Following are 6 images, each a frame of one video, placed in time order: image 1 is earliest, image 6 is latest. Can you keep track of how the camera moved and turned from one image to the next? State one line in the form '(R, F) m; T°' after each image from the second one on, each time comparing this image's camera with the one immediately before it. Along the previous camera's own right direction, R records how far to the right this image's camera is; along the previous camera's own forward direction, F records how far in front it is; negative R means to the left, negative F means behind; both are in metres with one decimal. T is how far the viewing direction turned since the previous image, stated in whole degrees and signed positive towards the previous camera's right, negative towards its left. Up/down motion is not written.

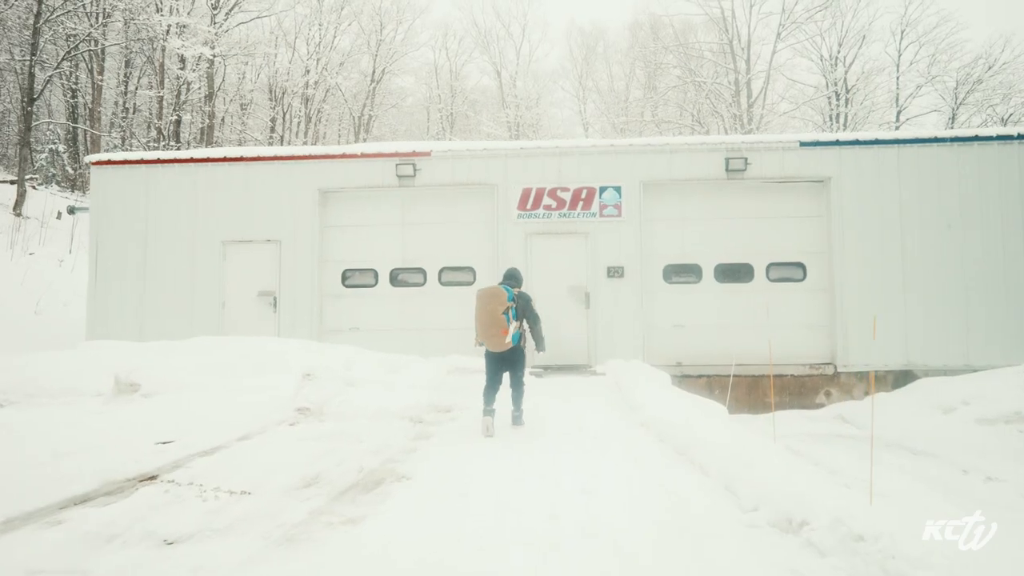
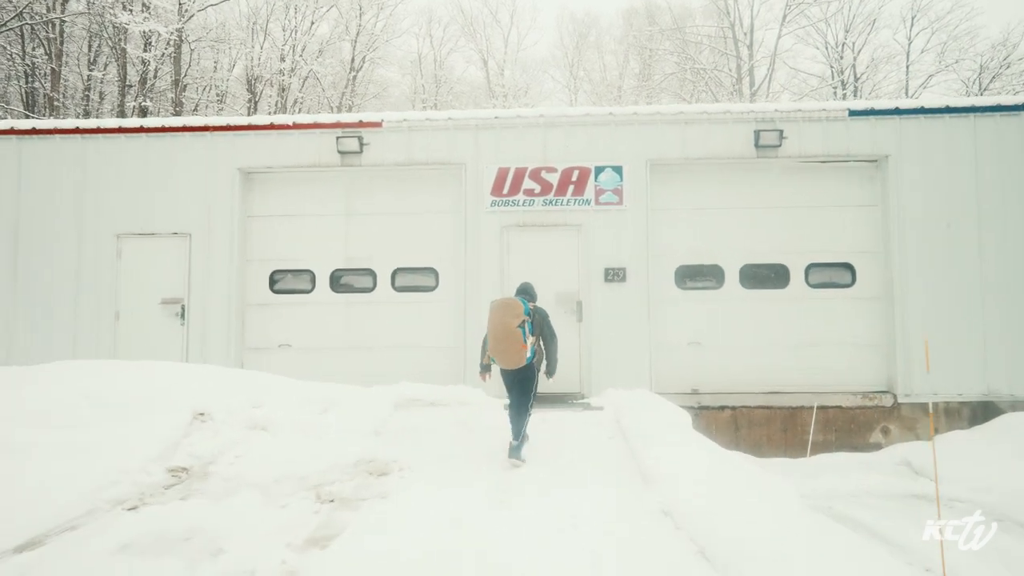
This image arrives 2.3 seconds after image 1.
(+0.2, +1.8) m; +1°
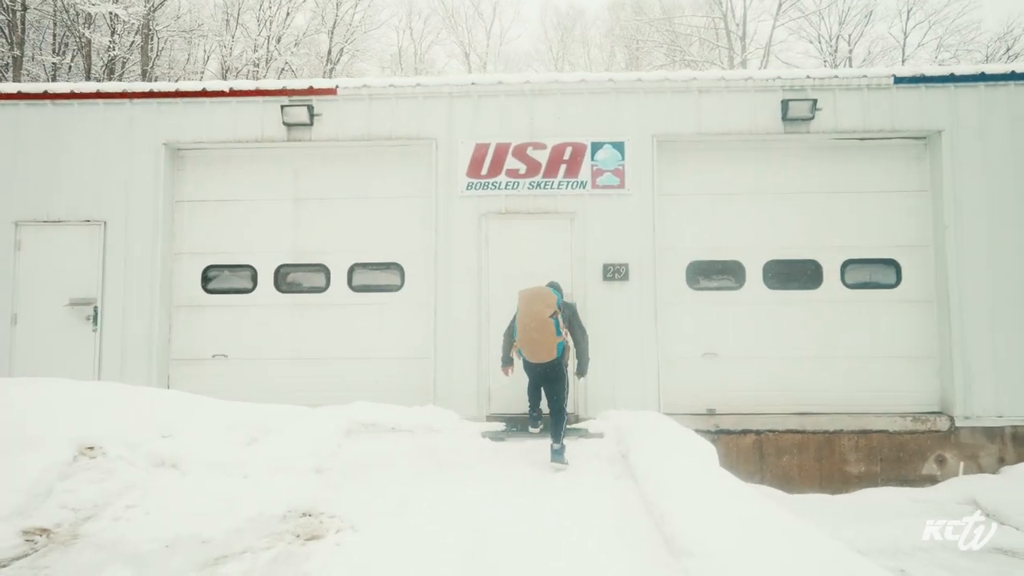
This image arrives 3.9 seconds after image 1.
(0.0, +1.1) m; +1°
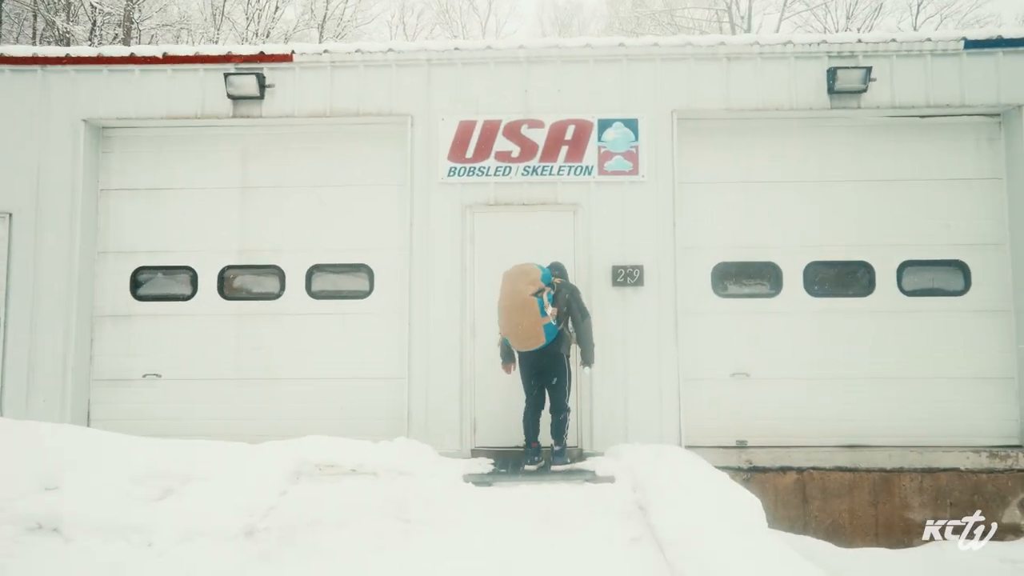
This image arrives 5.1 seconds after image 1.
(0.0, +0.9) m; 0°
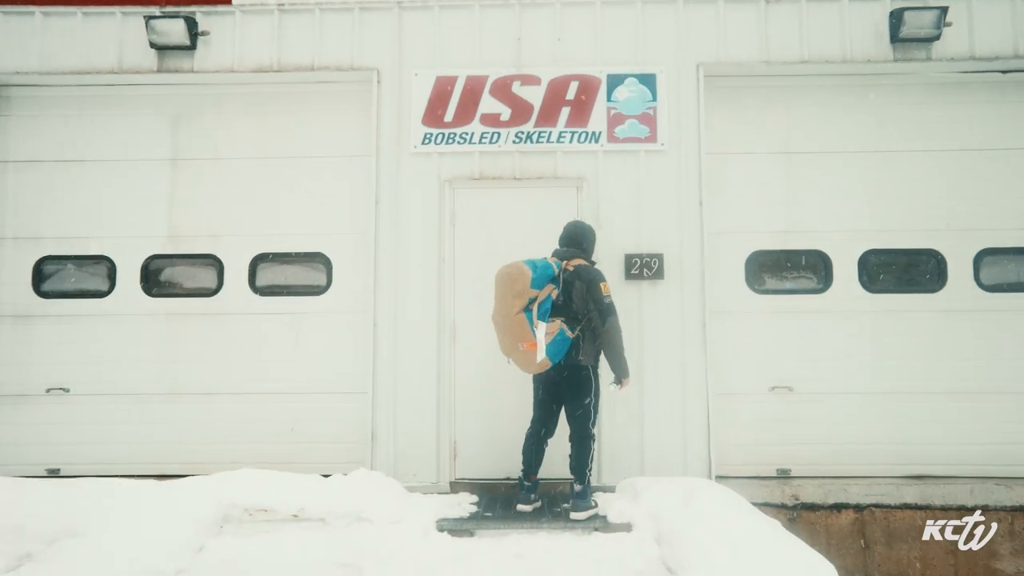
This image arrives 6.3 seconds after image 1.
(0.0, +0.9) m; 0°
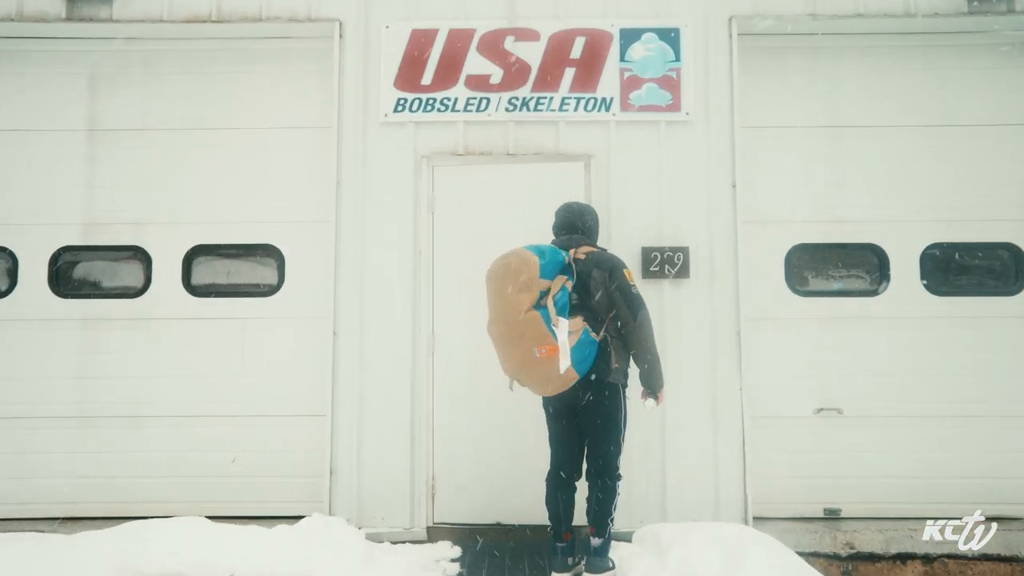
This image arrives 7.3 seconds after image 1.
(0.0, +0.7) m; +1°
